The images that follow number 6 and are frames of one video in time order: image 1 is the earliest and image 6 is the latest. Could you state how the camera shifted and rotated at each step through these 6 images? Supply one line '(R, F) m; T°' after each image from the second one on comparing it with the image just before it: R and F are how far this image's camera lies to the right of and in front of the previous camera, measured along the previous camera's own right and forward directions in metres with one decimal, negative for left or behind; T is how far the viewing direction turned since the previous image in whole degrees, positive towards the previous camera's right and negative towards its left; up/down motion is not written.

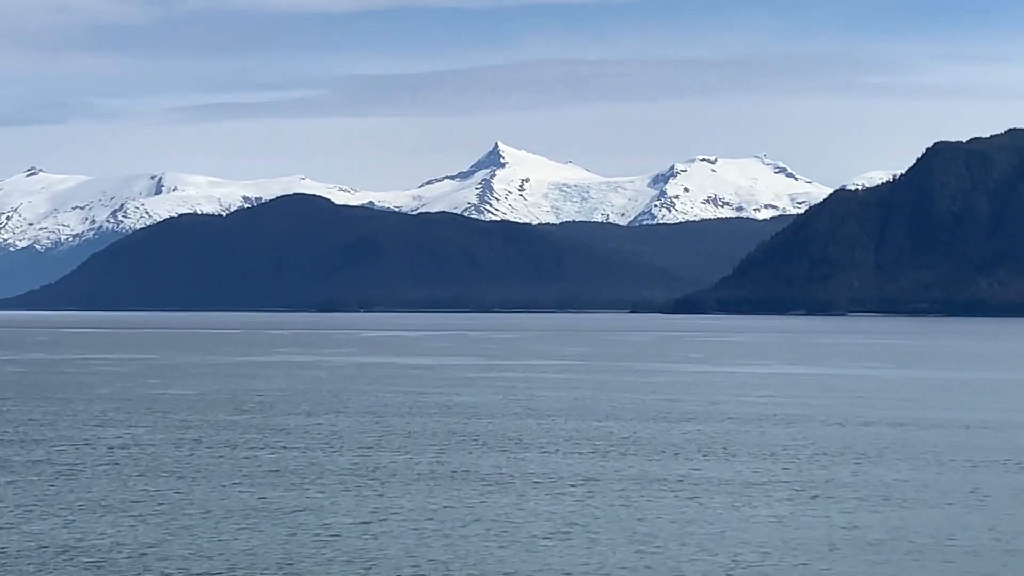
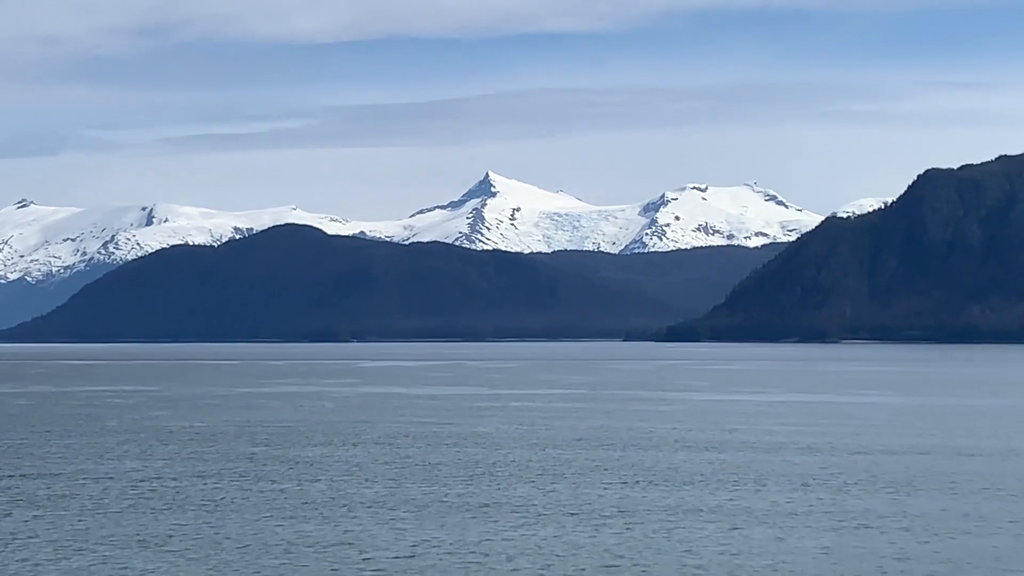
(-1.0, +0.4) m; 0°
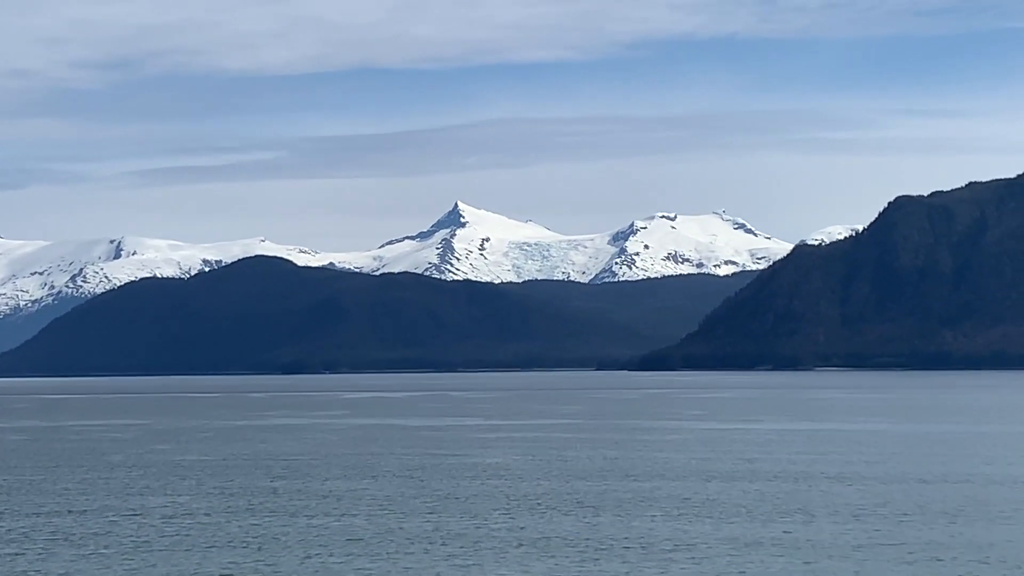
(-1.9, +0.8) m; +1°
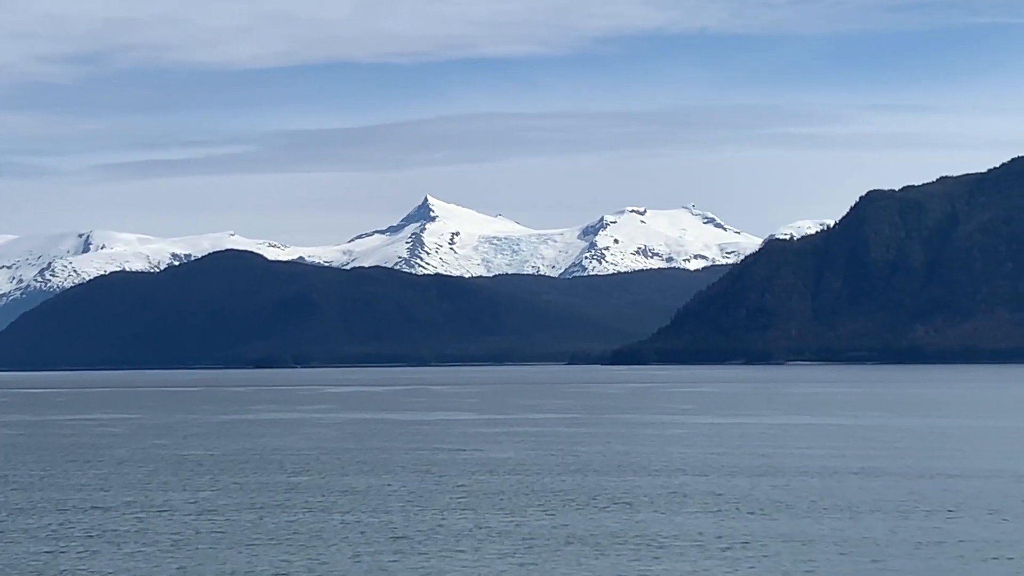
(-1.8, +0.4) m; +1°
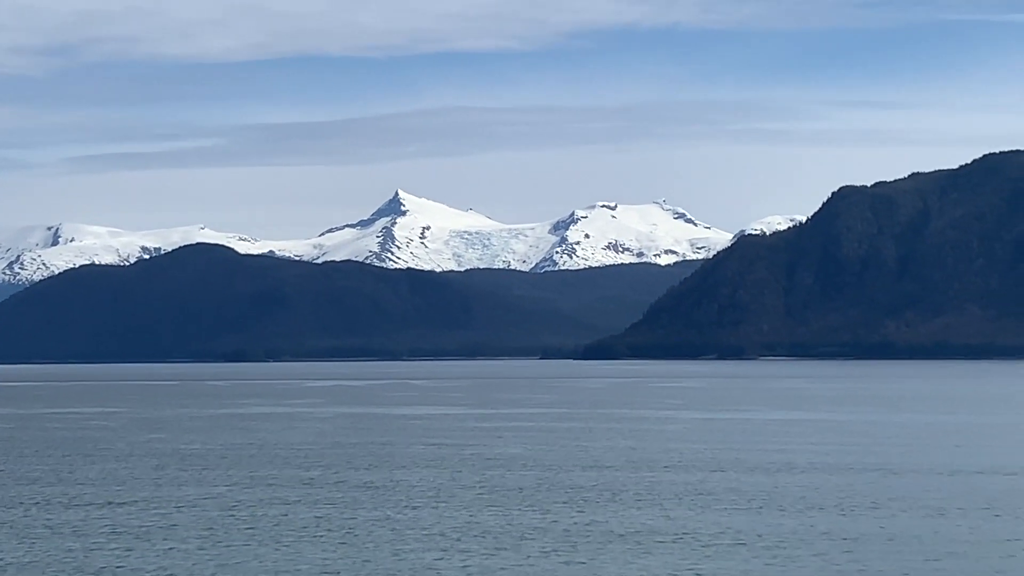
(-1.5, +0.5) m; +1°
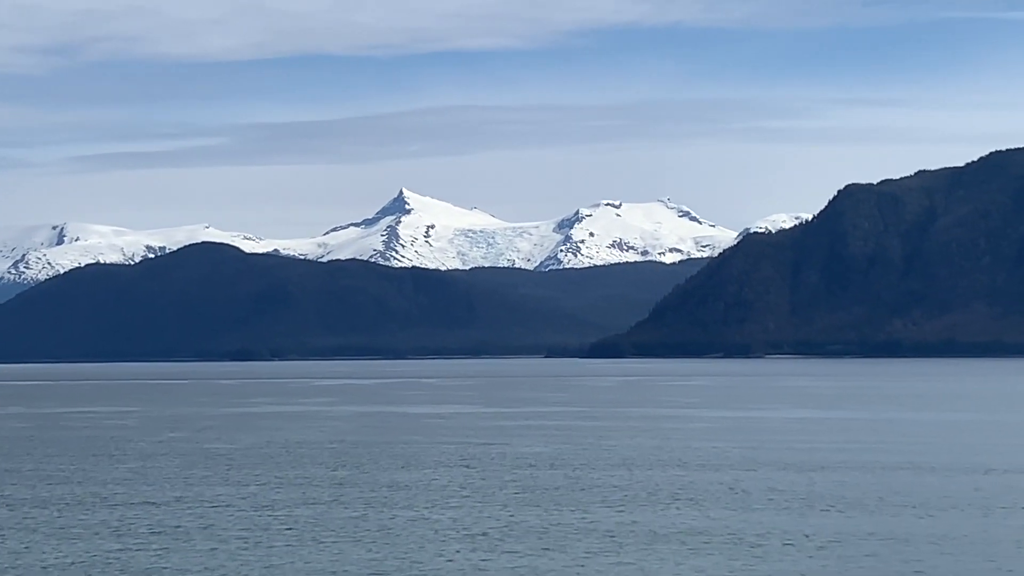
(-0.9, +0.3) m; 0°
